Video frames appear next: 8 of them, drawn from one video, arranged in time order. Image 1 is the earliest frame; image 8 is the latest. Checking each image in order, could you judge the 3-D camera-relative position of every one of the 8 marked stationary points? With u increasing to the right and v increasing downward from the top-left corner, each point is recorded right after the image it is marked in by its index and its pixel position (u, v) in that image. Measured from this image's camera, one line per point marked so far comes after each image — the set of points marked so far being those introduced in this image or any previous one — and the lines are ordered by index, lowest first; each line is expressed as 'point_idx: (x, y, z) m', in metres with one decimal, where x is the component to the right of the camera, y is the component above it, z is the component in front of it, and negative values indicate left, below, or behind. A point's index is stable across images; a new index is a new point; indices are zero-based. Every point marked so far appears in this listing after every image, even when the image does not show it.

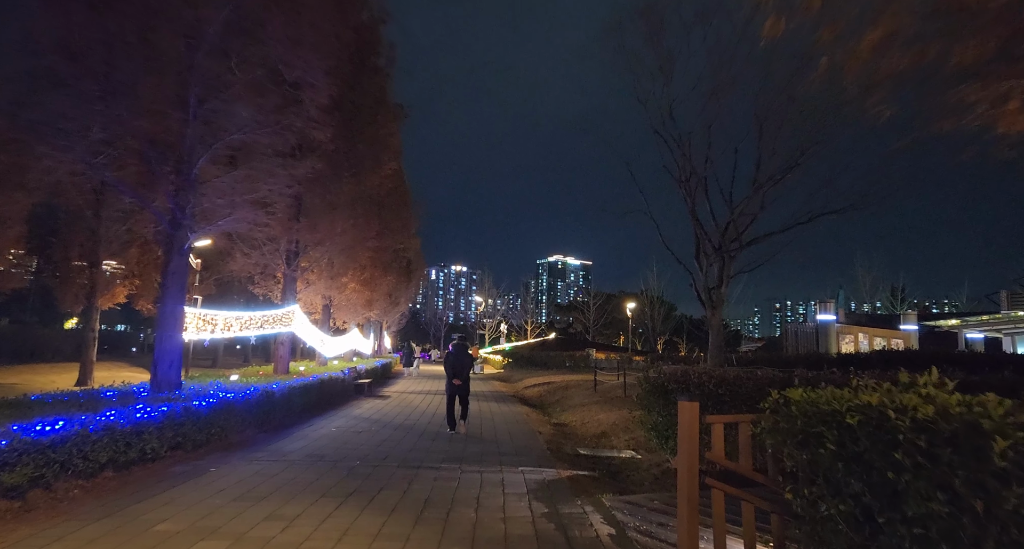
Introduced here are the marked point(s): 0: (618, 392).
0: (+3.5, -3.9, +18.2) m
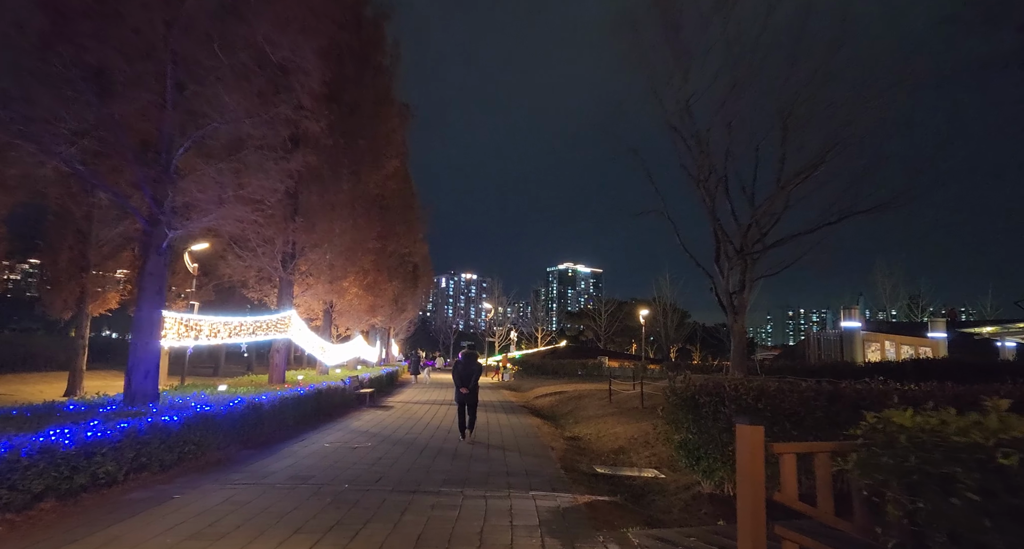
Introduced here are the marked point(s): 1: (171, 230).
0: (+3.8, -4.0, +17.1) m
1: (-5.6, +0.7, +8.9) m
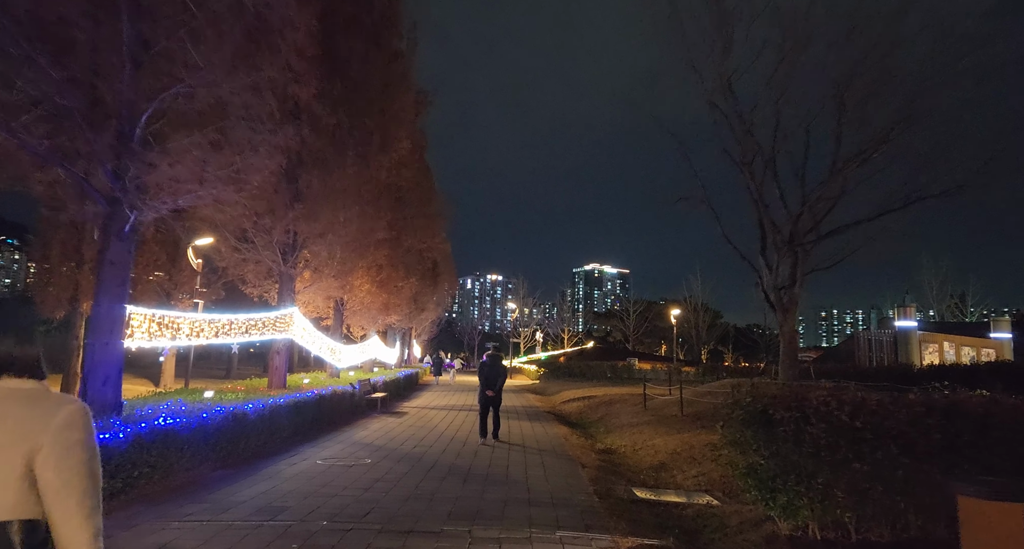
0: (+4.5, -3.8, +15.3) m
1: (-5.3, +0.9, +7.7) m
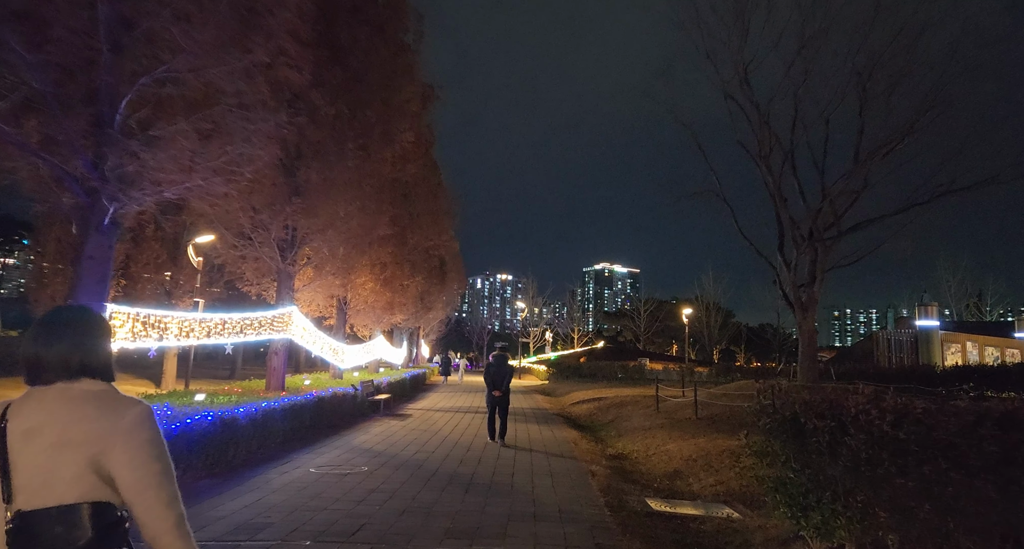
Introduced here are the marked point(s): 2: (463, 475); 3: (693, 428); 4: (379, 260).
0: (+4.7, -3.8, +14.7) m
1: (-5.3, +1.0, +7.2) m
2: (-0.7, -3.1, +8.3) m
3: (+4.3, -3.7, +13.1) m
4: (-4.0, +0.5, +16.4) m
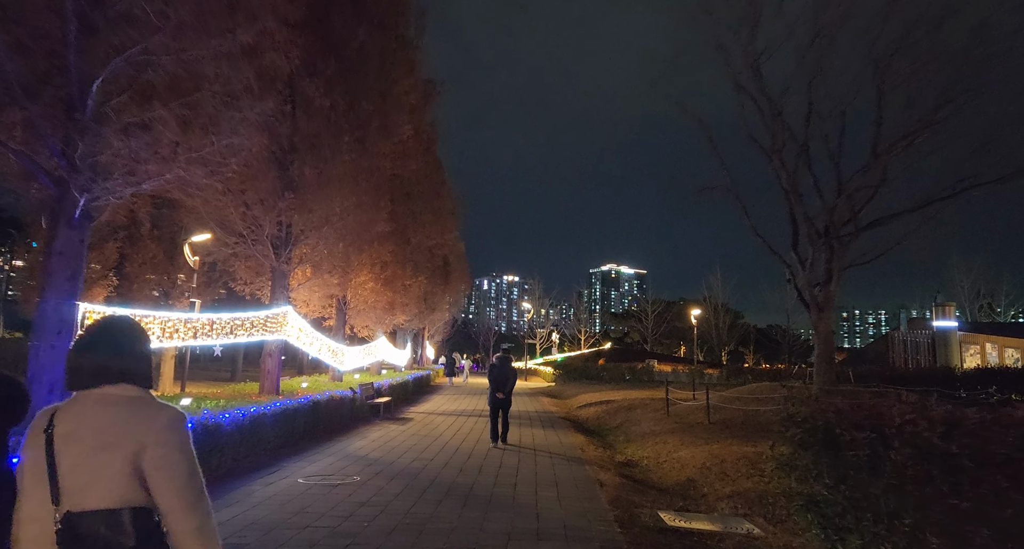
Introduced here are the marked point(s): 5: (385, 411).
0: (+4.8, -3.7, +14.1) m
1: (-5.3, +1.0, +6.7) m
2: (-0.7, -3.0, +7.8) m
3: (+4.4, -3.6, +12.5) m
4: (-3.9, +0.5, +15.9) m
5: (-3.6, -3.9, +15.6) m
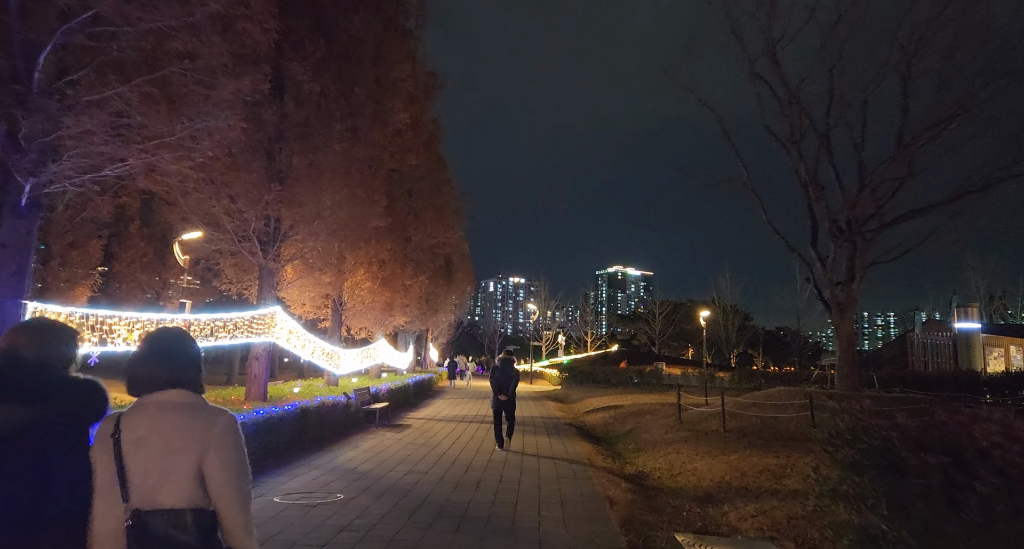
0: (+4.9, -3.7, +13.3) m
1: (-5.3, +1.1, +6.0) m
2: (-0.7, -3.0, +7.0) m
3: (+4.5, -3.6, +11.6) m
4: (-3.8, +0.5, +15.2) m
5: (-3.5, -3.9, +14.9) m
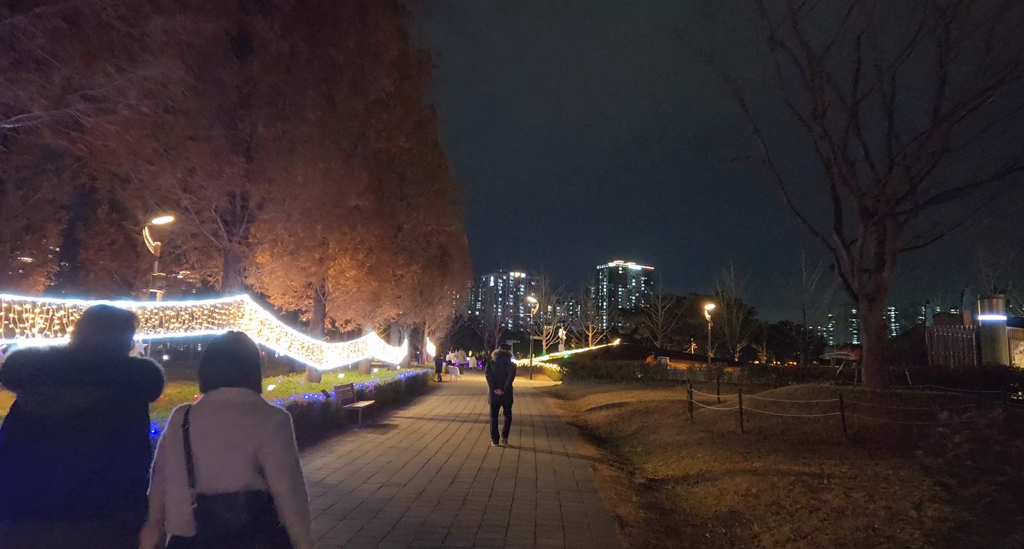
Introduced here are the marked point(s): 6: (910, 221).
0: (+4.8, -3.4, +12.0) m
1: (-5.4, +1.3, +4.8) m
2: (-0.8, -2.7, +5.8) m
3: (+4.4, -3.3, +10.4) m
4: (-3.9, +0.8, +13.9) m
5: (-3.6, -3.6, +13.7) m
6: (+9.3, +1.3, +12.7) m
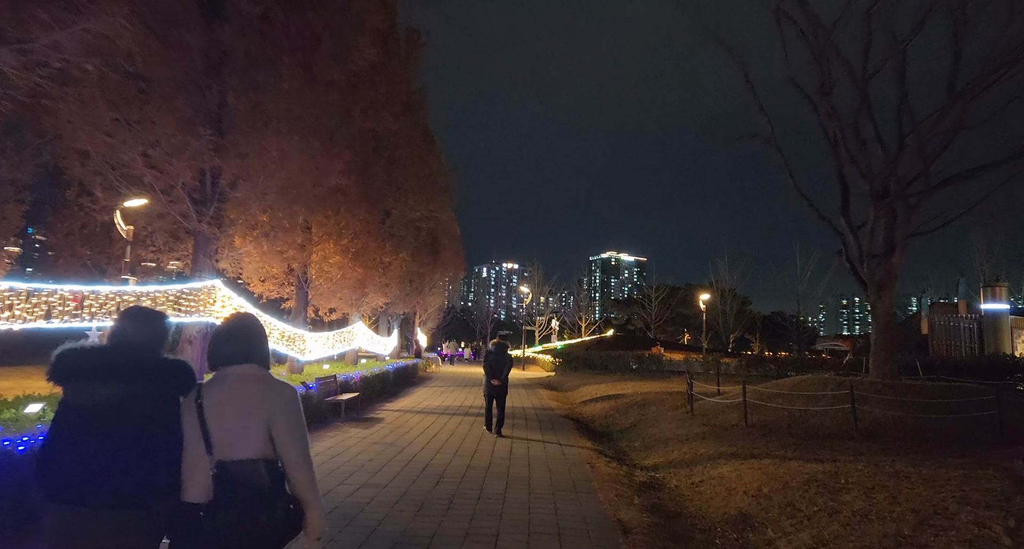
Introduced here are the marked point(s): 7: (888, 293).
0: (+4.7, -3.1, +11.5) m
1: (-5.4, +1.5, +4.0) m
2: (-0.9, -2.5, +5.2) m
3: (+4.2, -3.0, +9.8) m
4: (-4.1, +1.2, +13.2) m
5: (-3.8, -3.2, +13.0) m
6: (+9.1, +1.6, +12.1) m
7: (+8.6, -0.5, +12.4) m
